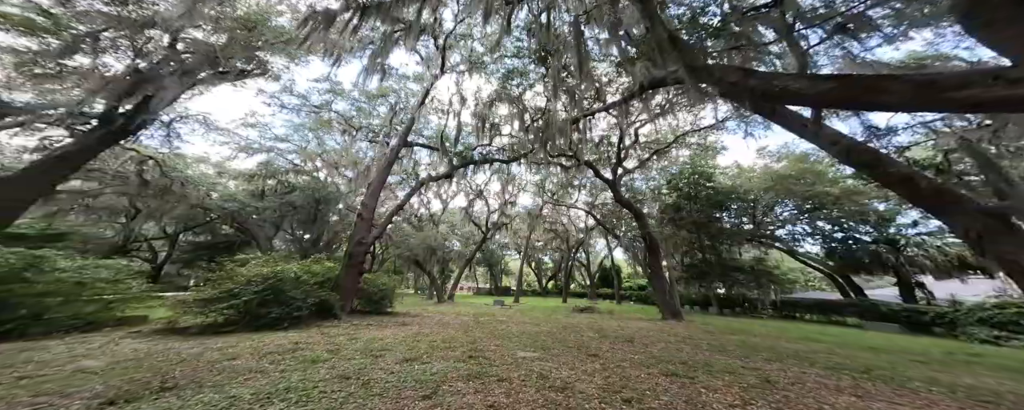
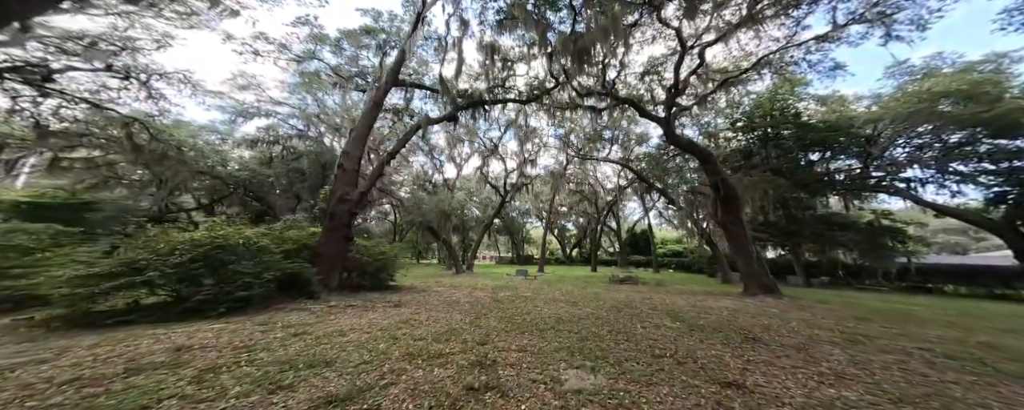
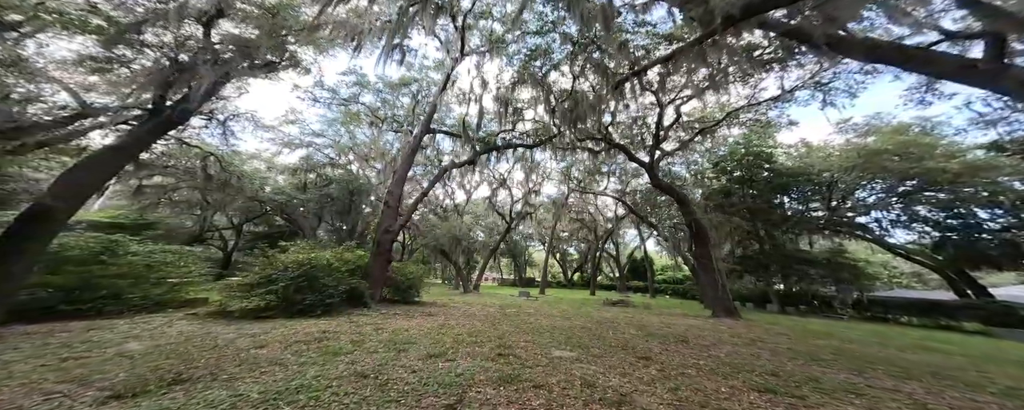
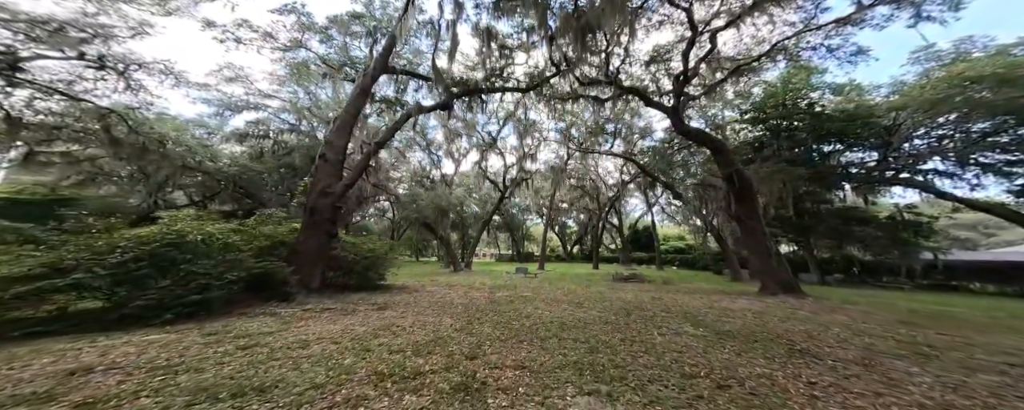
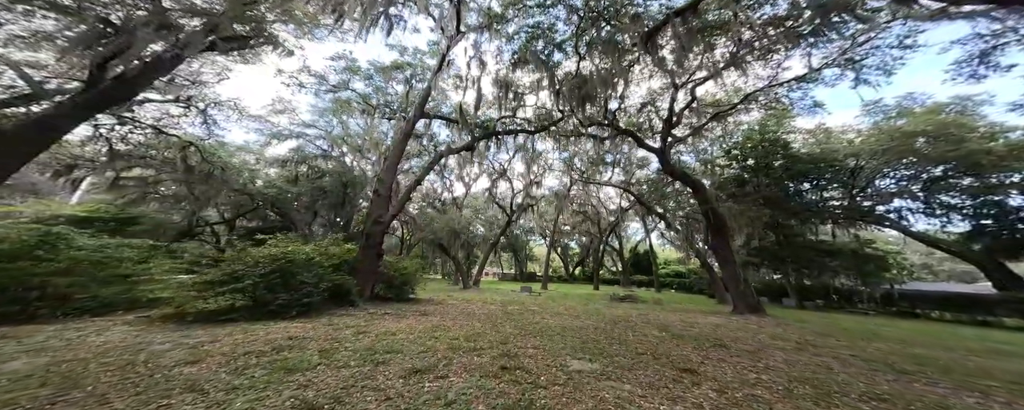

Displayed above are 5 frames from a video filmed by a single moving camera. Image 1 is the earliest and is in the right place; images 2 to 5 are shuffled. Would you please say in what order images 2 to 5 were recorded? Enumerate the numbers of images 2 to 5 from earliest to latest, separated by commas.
3, 5, 2, 4
